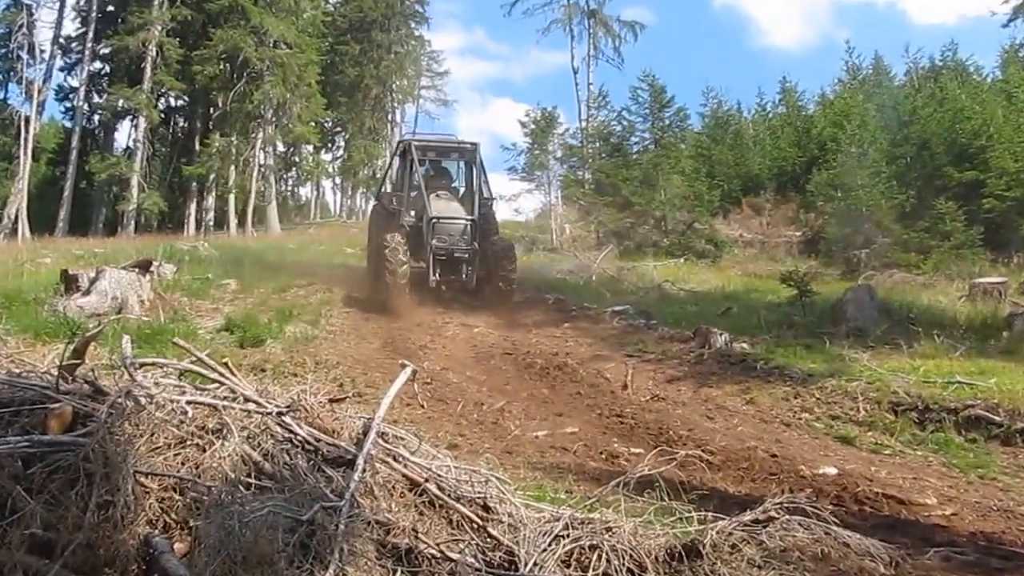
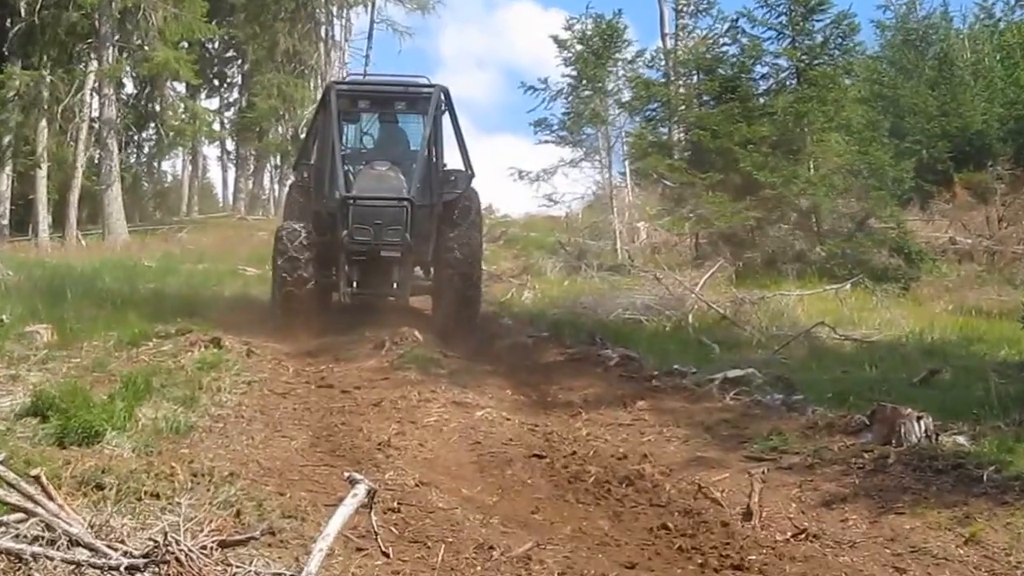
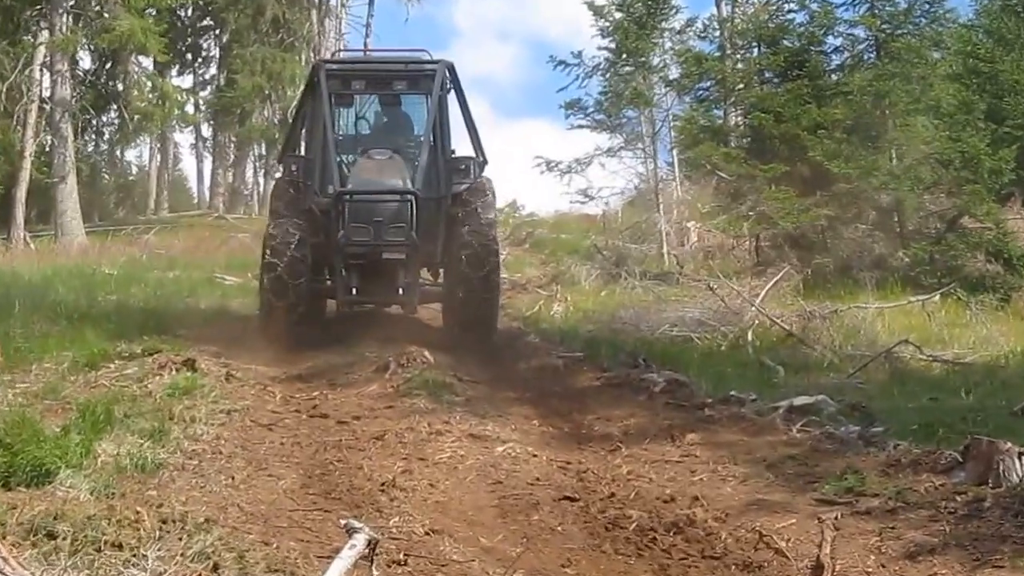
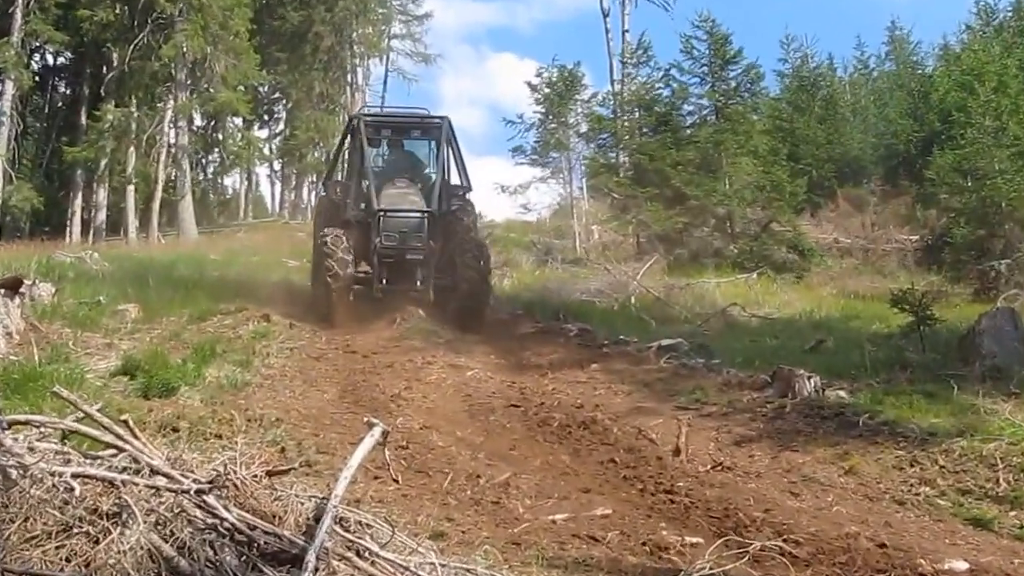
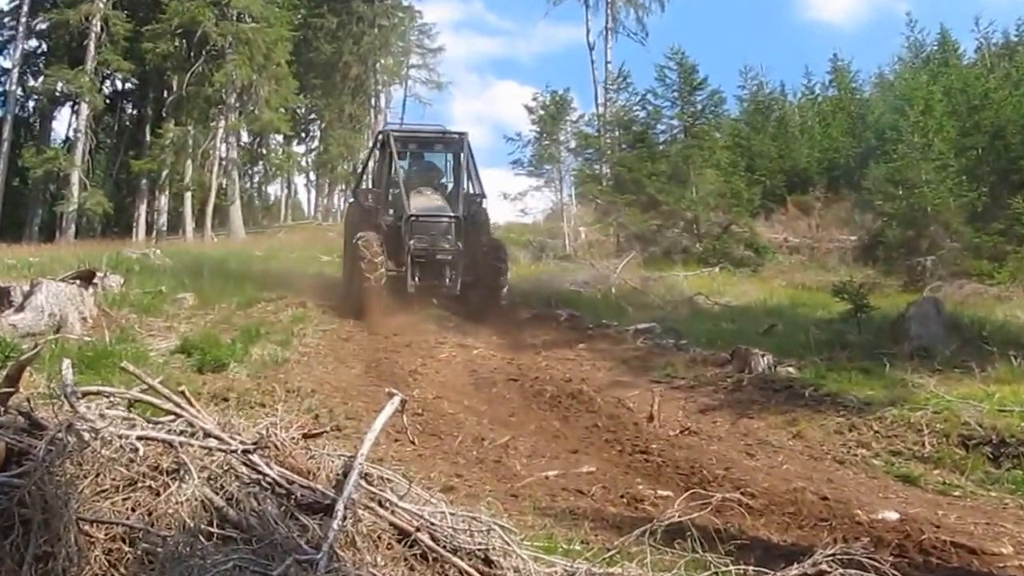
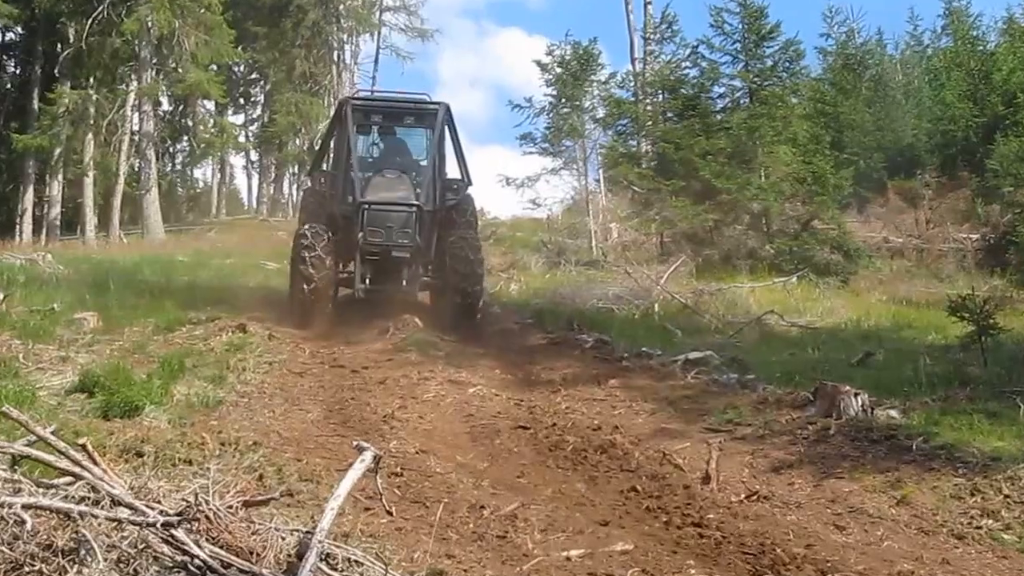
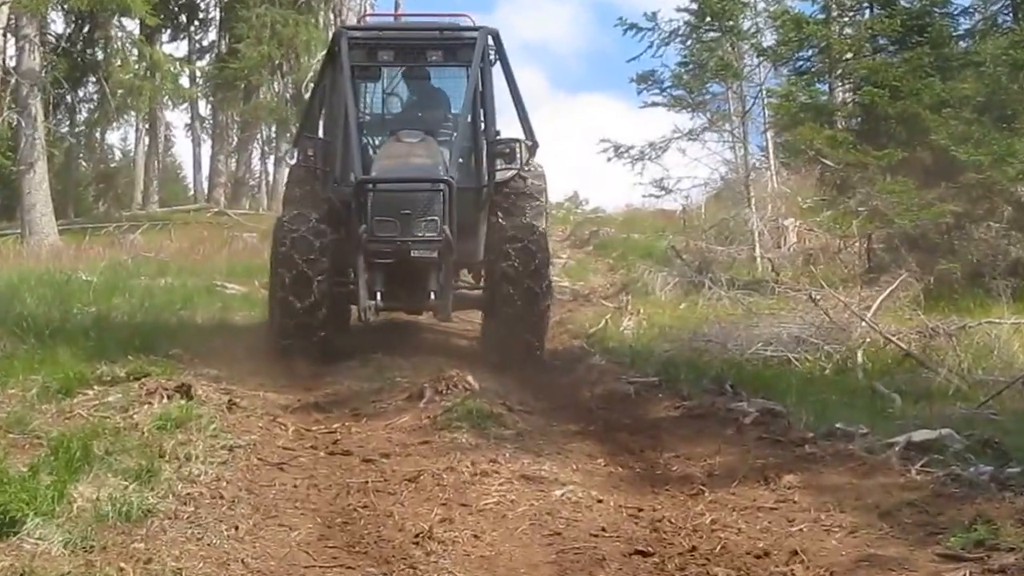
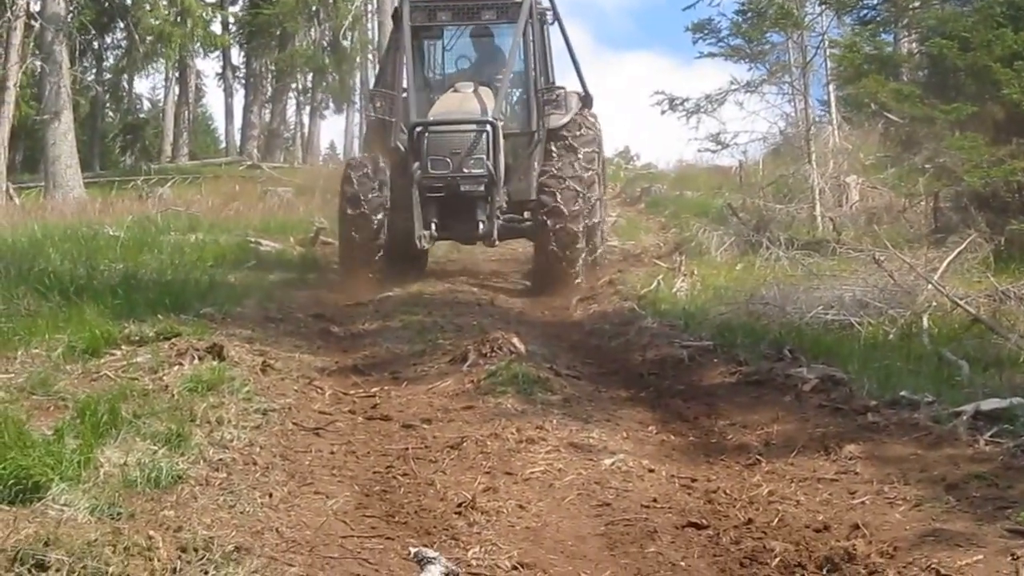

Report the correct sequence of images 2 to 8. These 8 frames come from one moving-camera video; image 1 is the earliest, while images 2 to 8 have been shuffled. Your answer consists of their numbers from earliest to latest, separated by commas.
5, 4, 6, 2, 3, 7, 8
